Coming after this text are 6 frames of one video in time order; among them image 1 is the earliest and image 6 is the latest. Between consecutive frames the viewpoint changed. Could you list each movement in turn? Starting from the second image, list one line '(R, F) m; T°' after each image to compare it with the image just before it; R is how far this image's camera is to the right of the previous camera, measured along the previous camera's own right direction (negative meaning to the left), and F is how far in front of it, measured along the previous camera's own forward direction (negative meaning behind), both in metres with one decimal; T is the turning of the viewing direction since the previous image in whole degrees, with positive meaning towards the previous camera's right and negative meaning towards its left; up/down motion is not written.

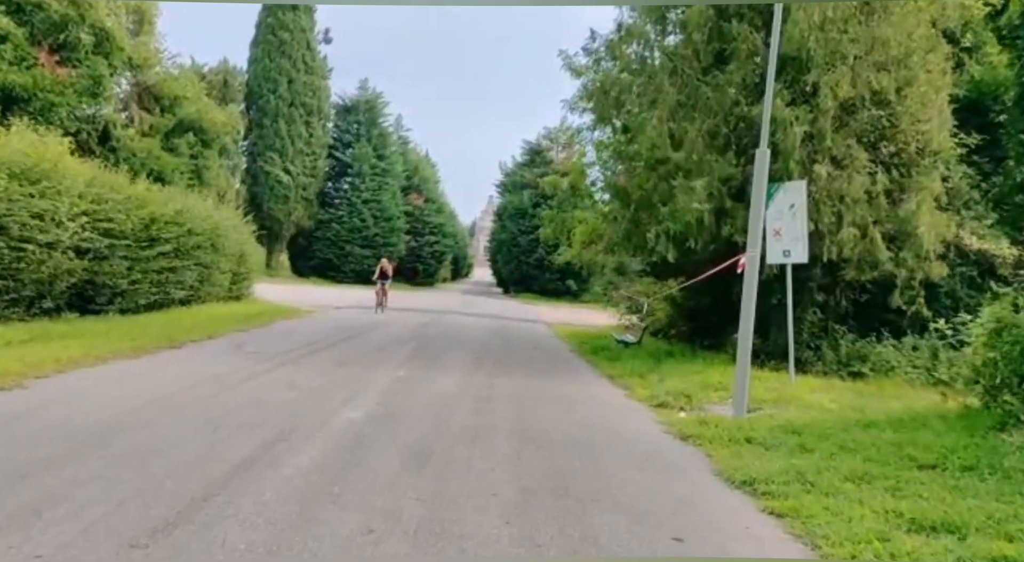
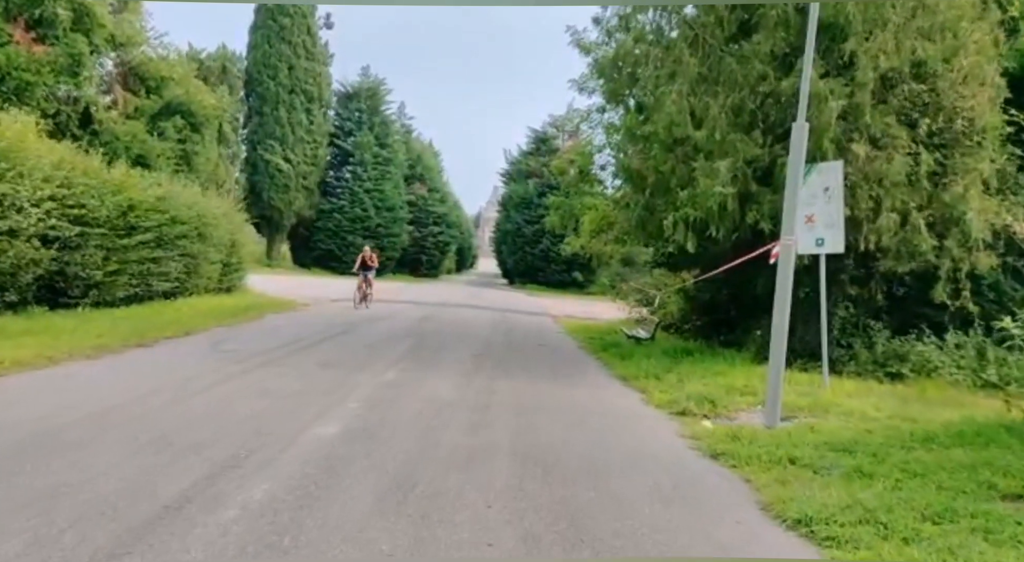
(0.0, +0.6) m; 0°
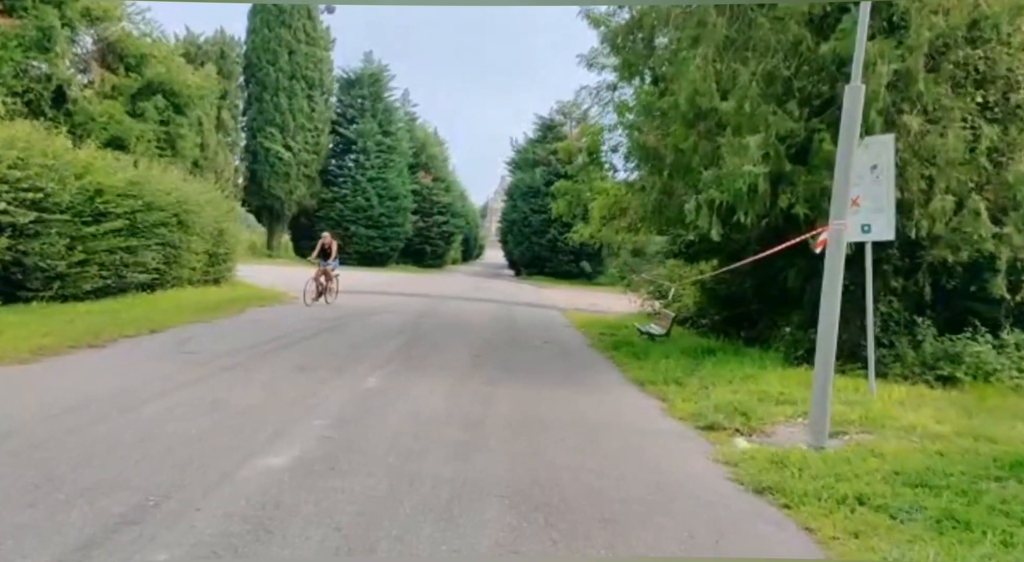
(0.0, +0.7) m; 0°
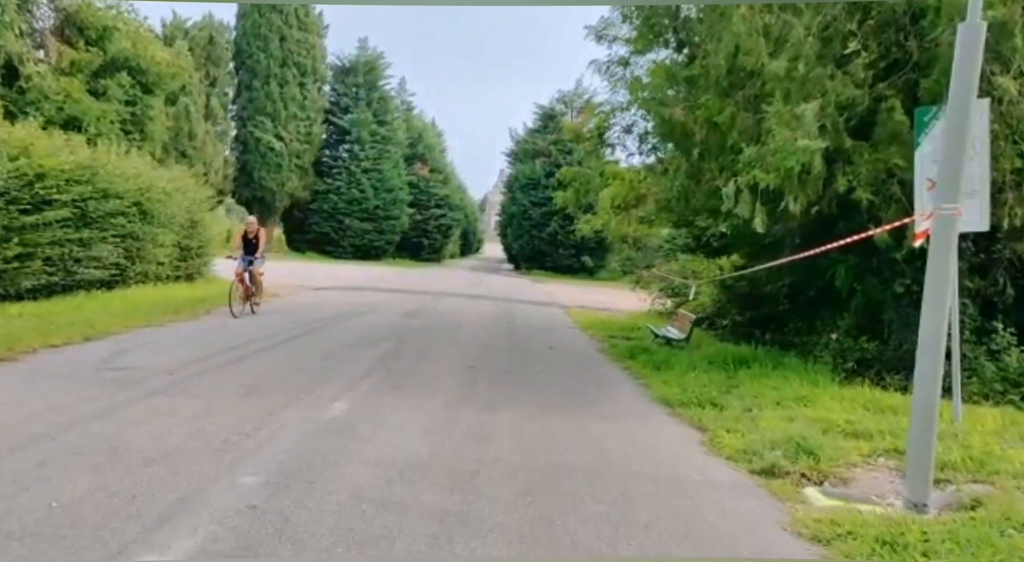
(0.0, +0.9) m; 0°
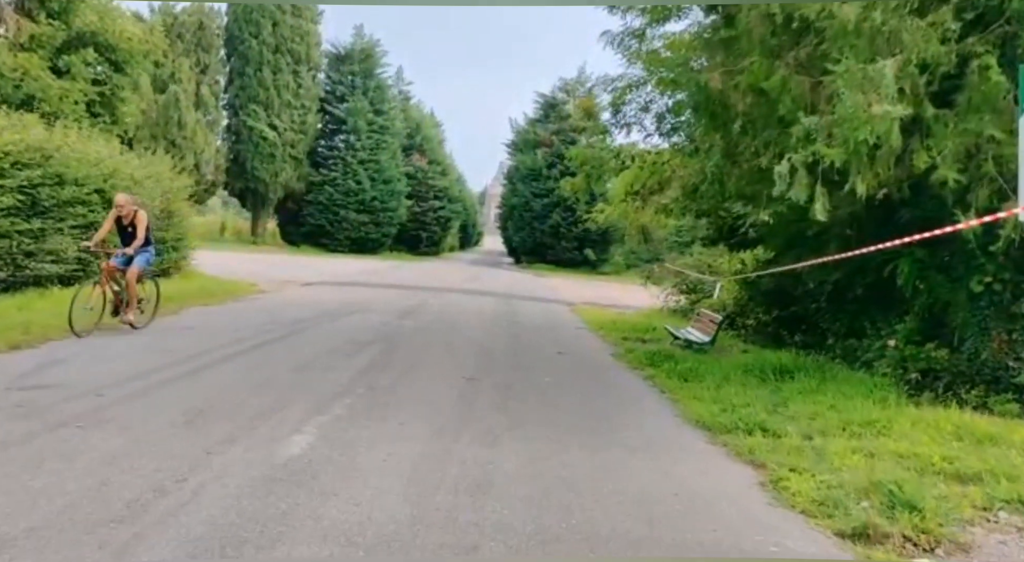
(0.0, +0.7) m; 0°
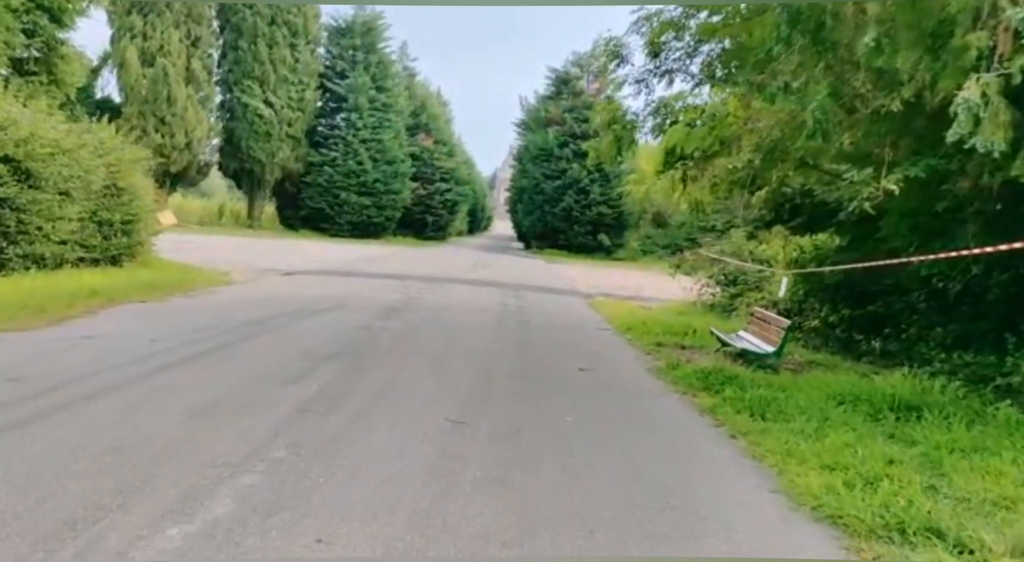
(0.0, +1.4) m; -1°
